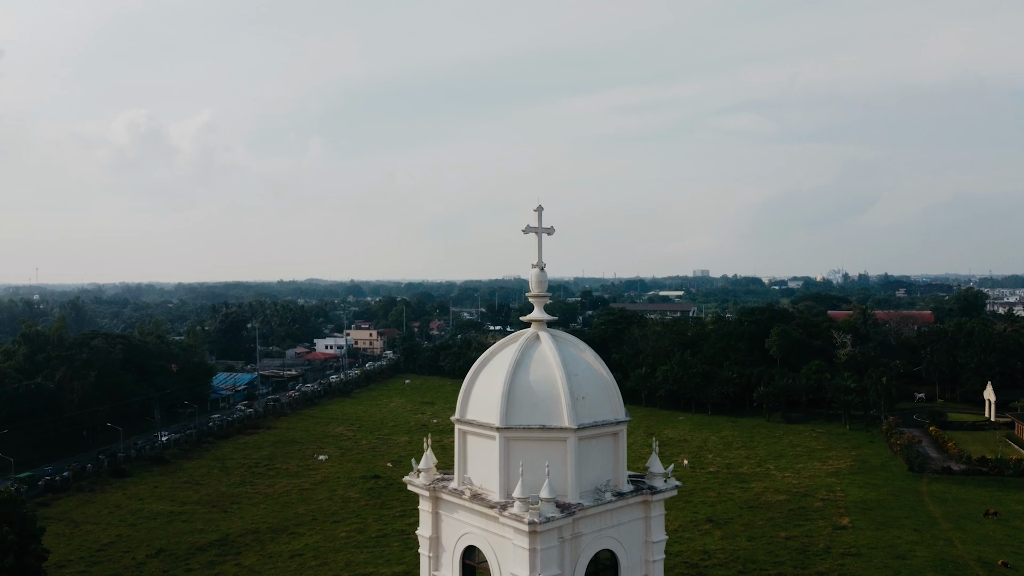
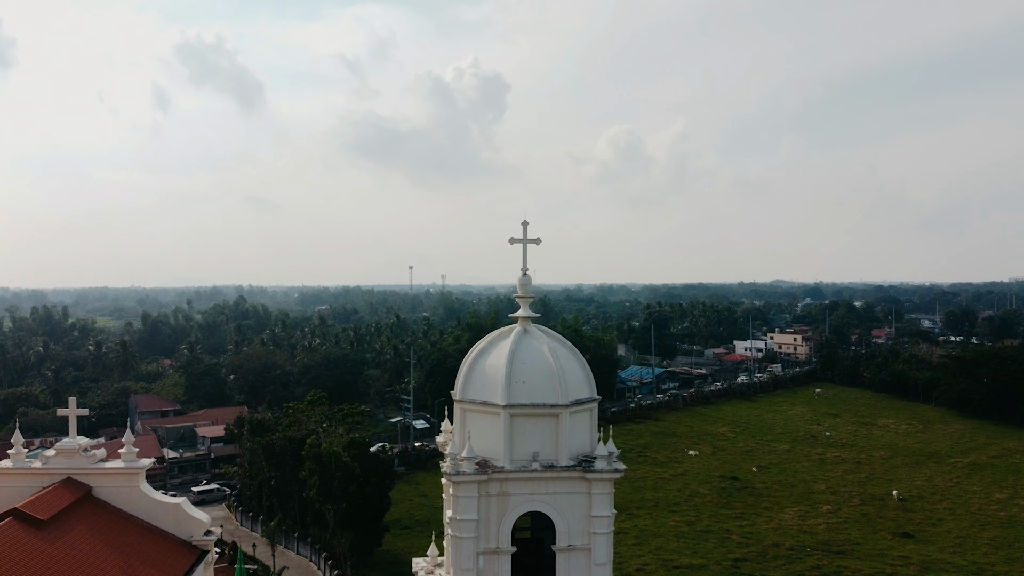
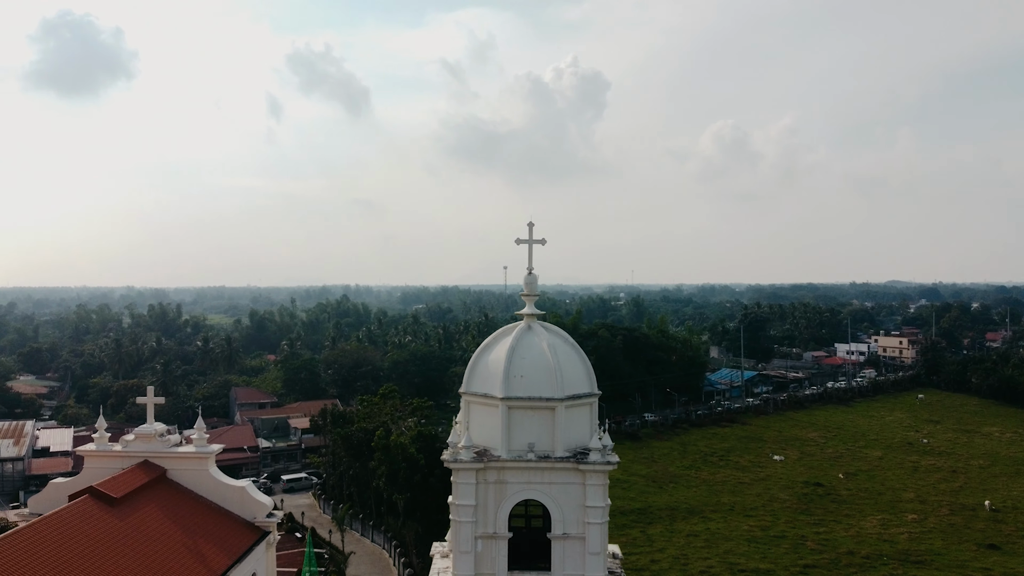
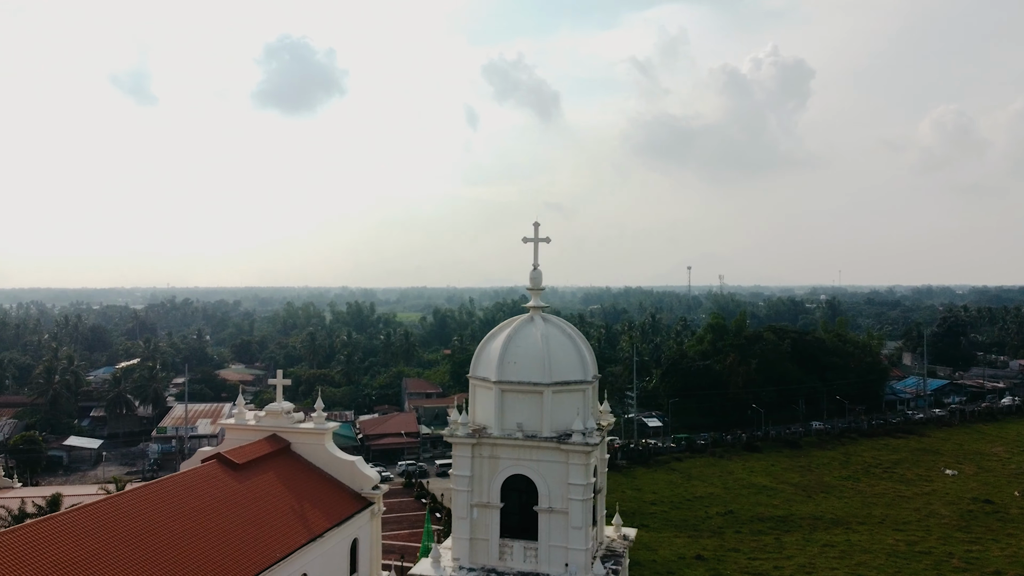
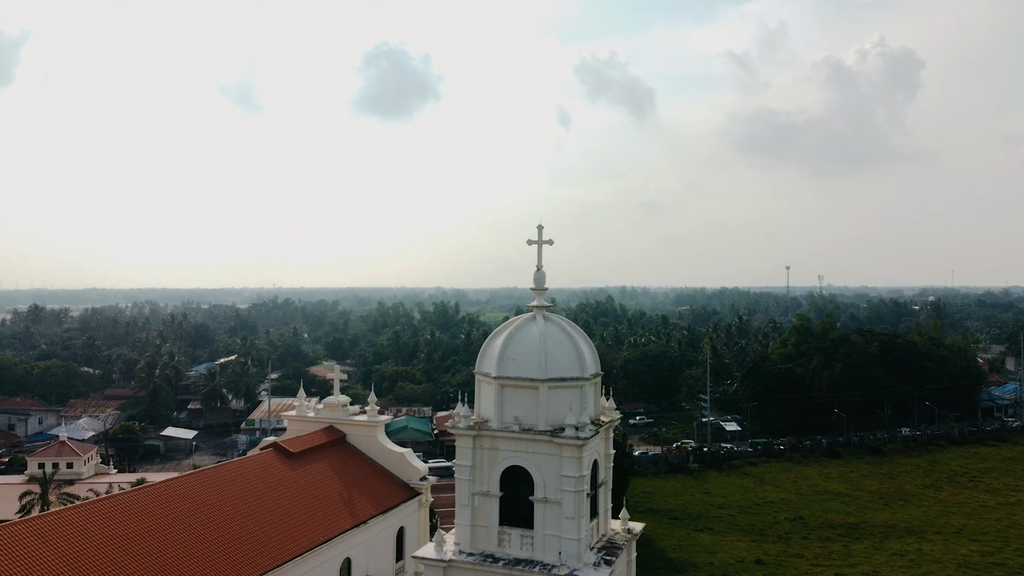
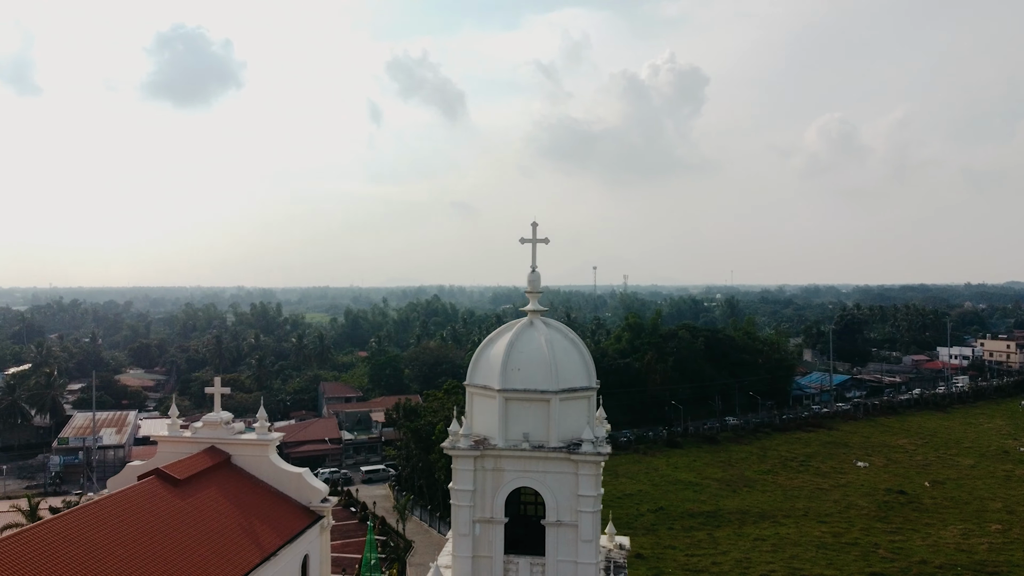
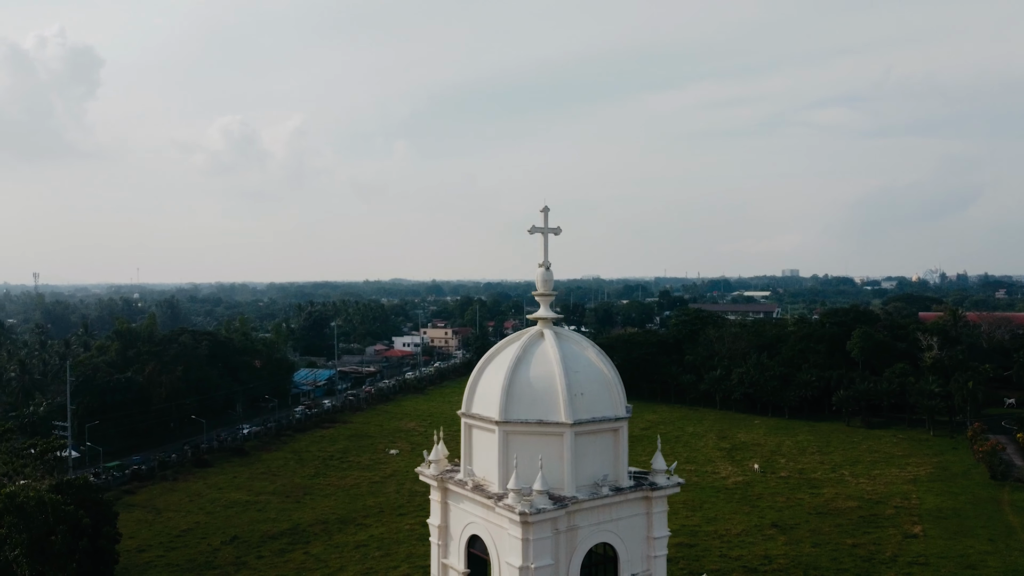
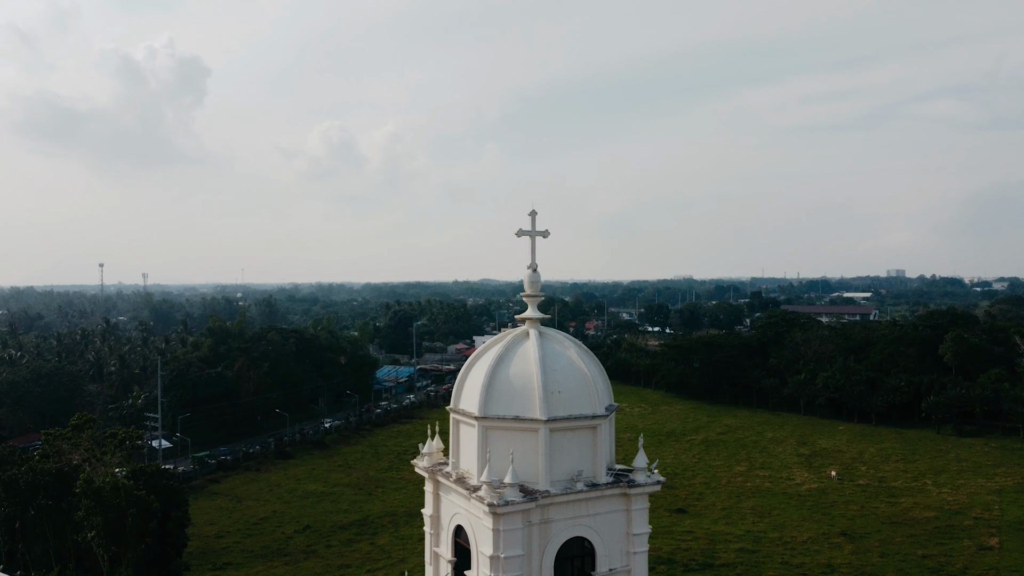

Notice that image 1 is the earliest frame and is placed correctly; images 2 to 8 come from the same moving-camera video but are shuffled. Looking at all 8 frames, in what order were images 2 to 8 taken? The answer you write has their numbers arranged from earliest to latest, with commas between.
7, 8, 2, 3, 6, 4, 5
